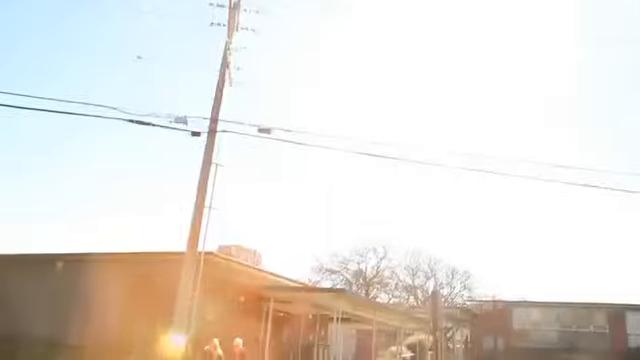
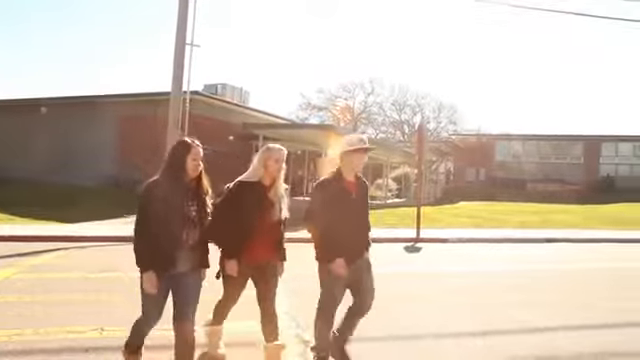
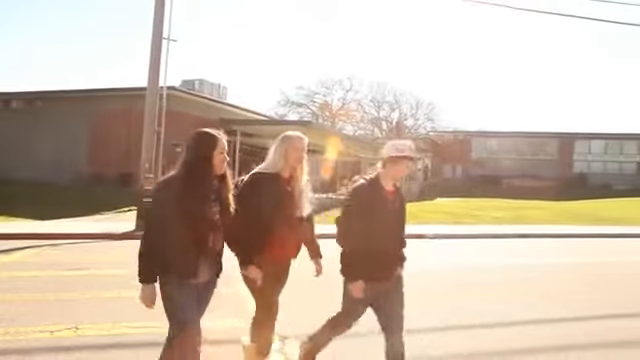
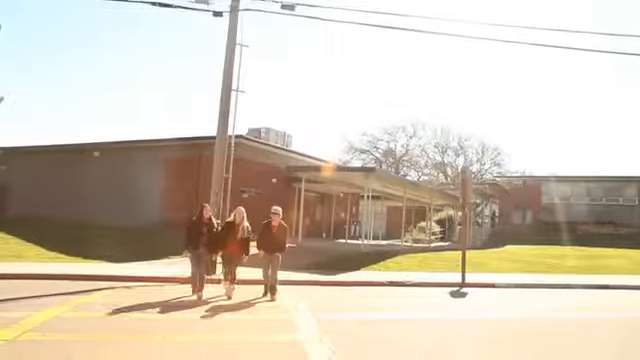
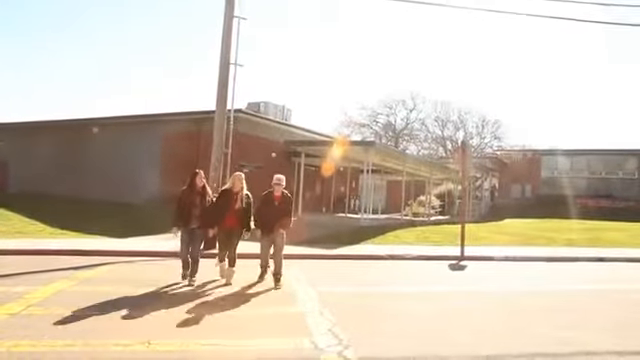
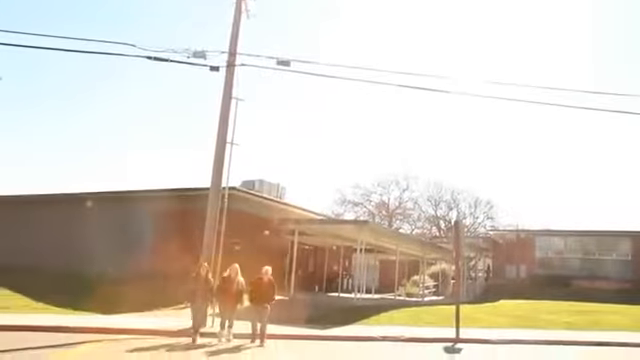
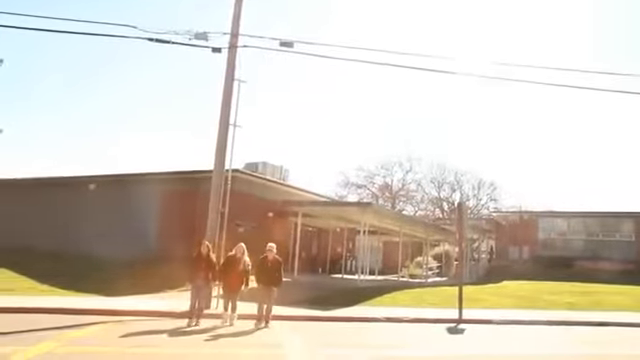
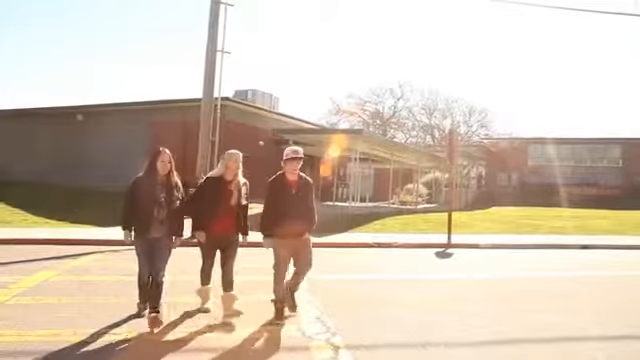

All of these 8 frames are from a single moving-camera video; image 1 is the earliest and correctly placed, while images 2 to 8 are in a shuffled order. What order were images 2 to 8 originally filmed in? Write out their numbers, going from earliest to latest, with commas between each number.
6, 7, 4, 5, 8, 2, 3
